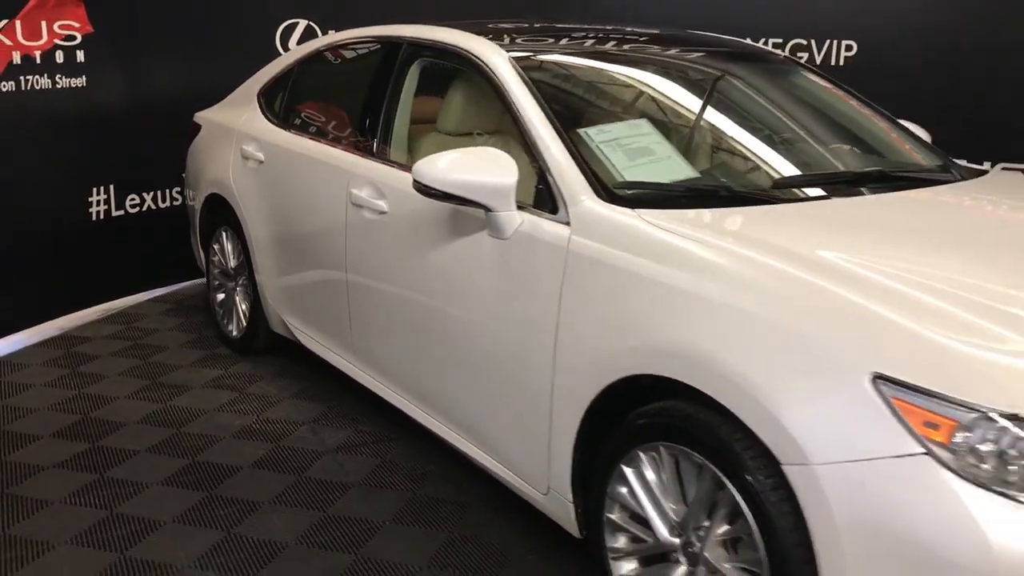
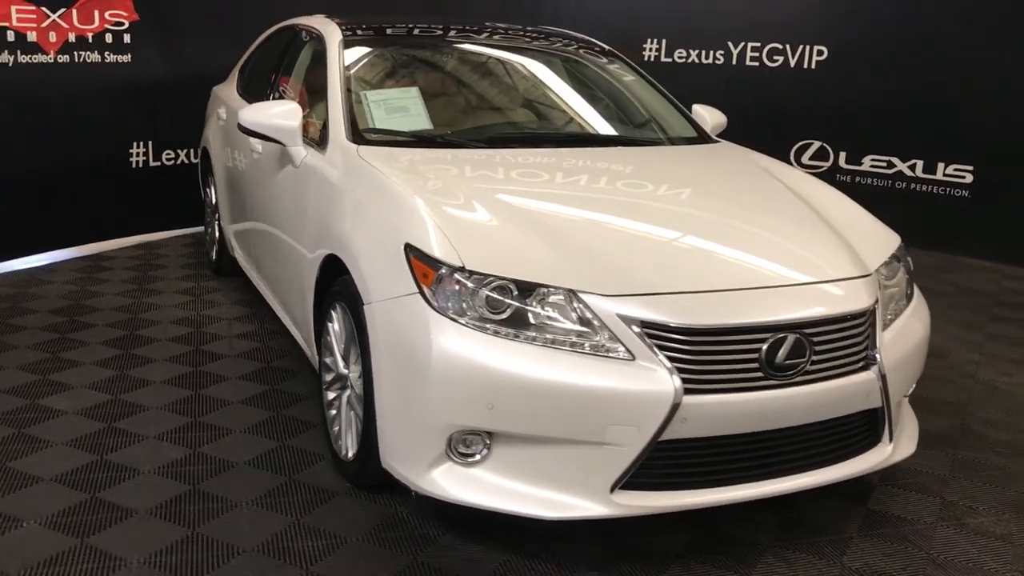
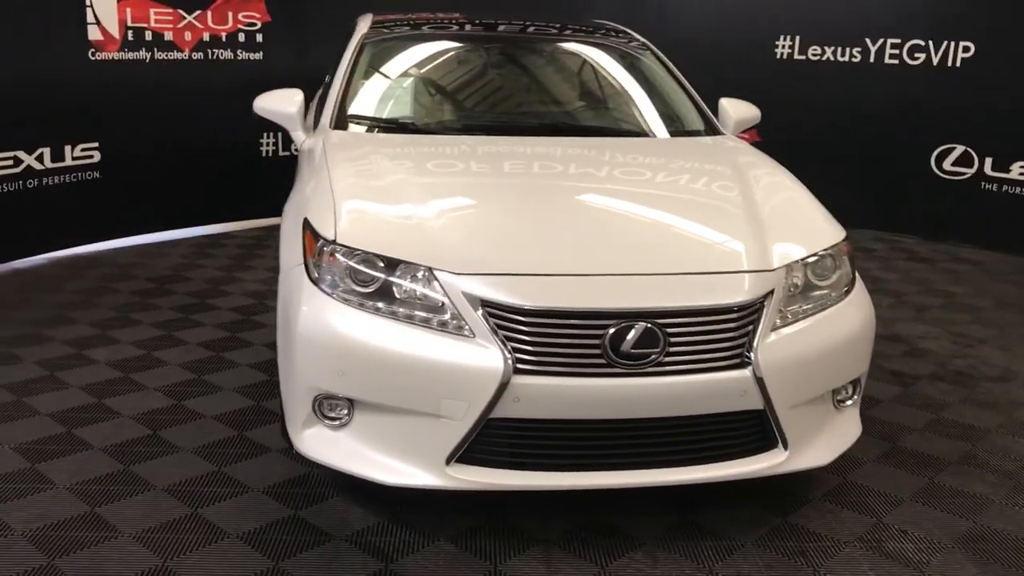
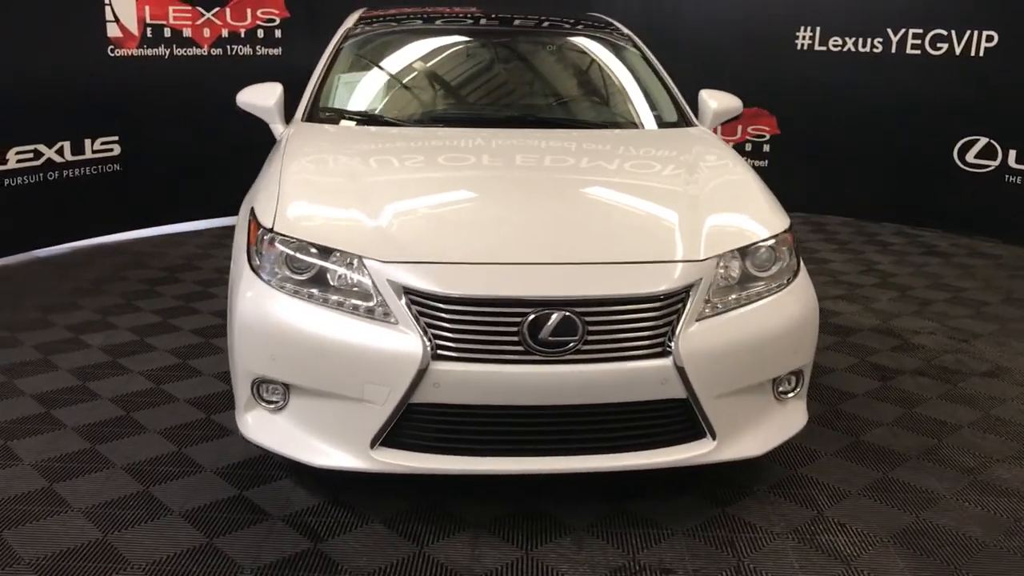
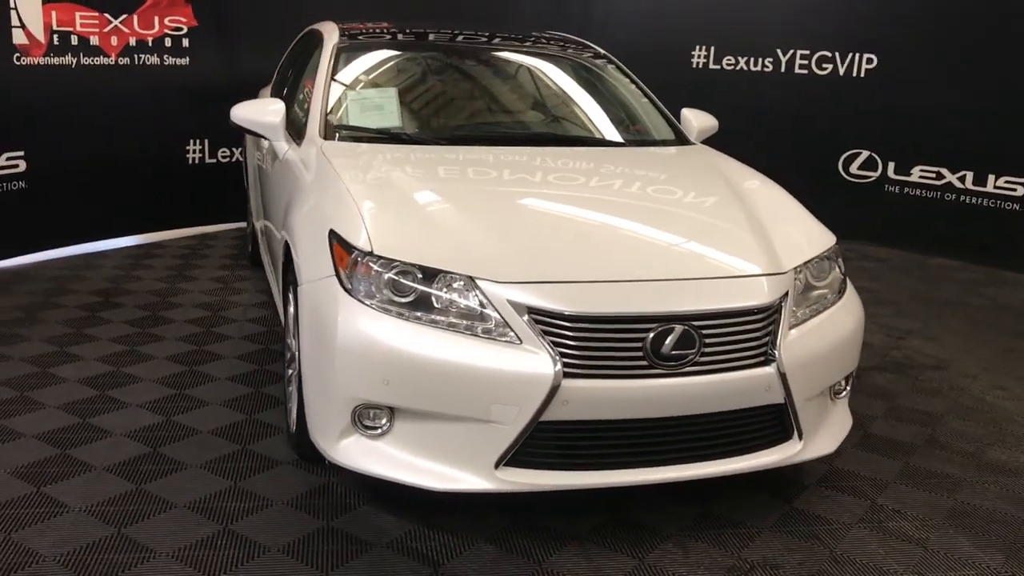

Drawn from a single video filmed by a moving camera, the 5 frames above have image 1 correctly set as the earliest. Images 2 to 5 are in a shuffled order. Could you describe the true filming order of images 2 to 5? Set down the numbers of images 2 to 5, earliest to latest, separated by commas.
2, 5, 3, 4
